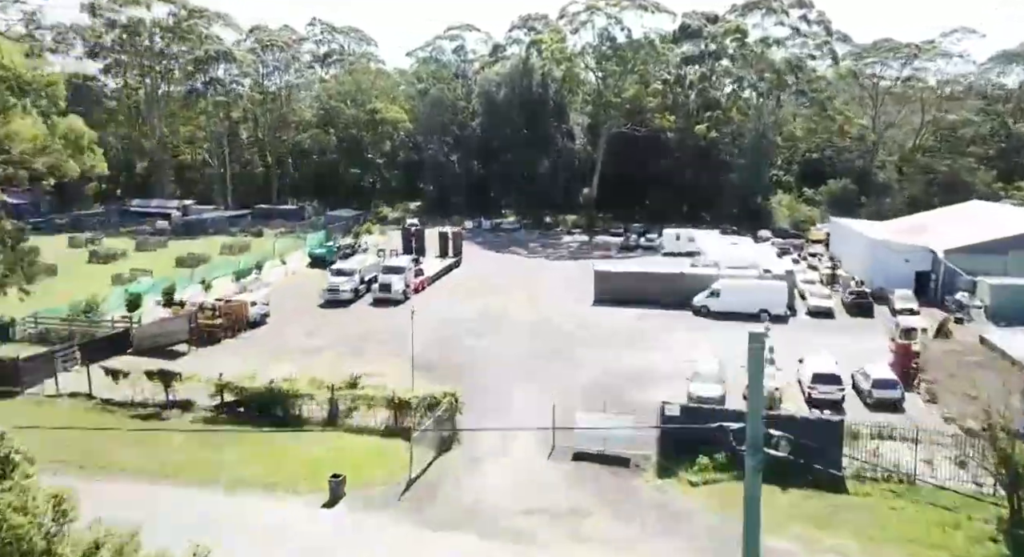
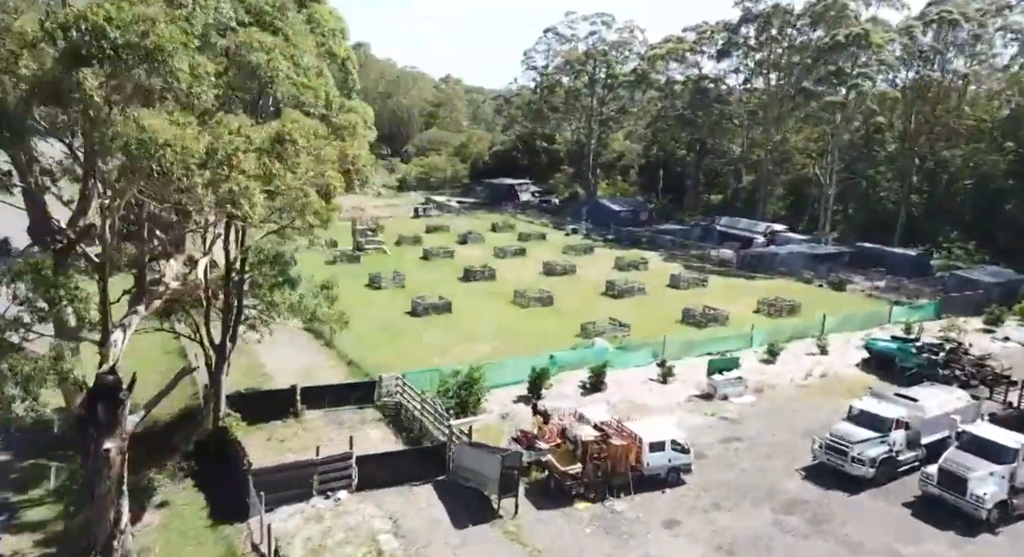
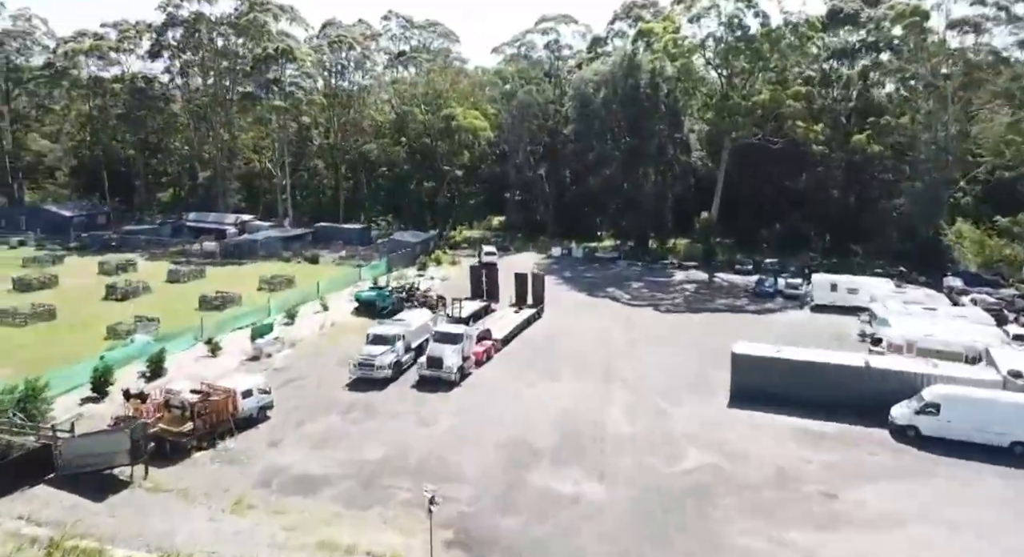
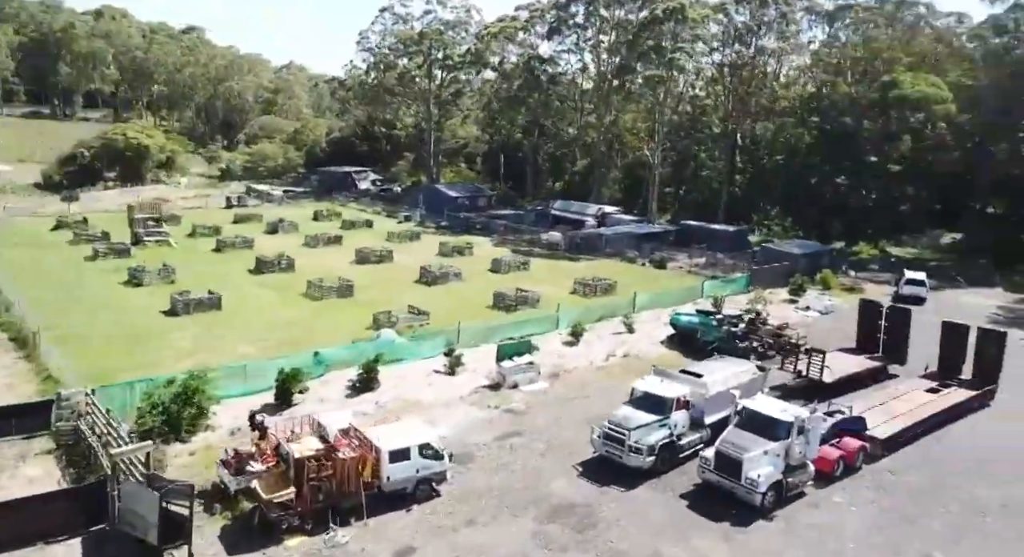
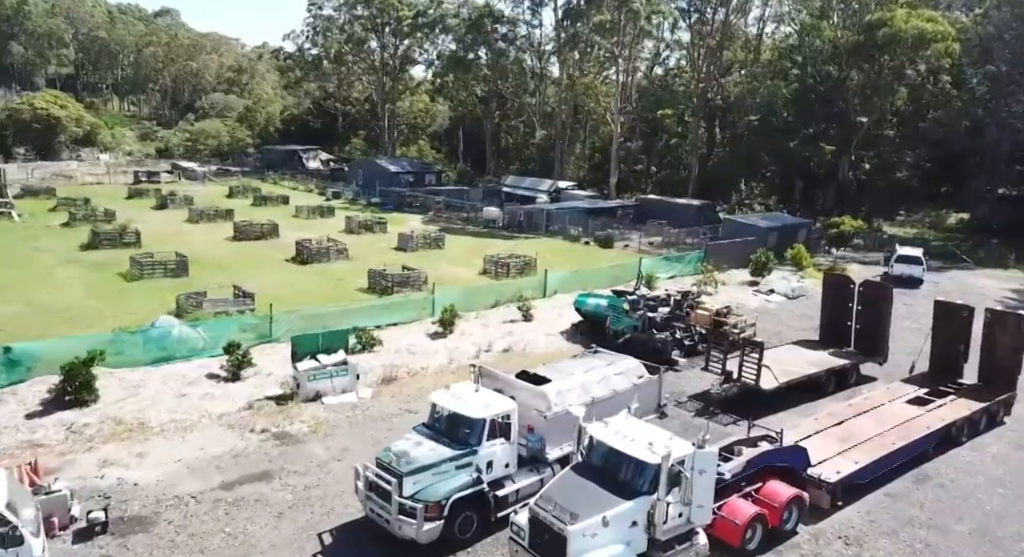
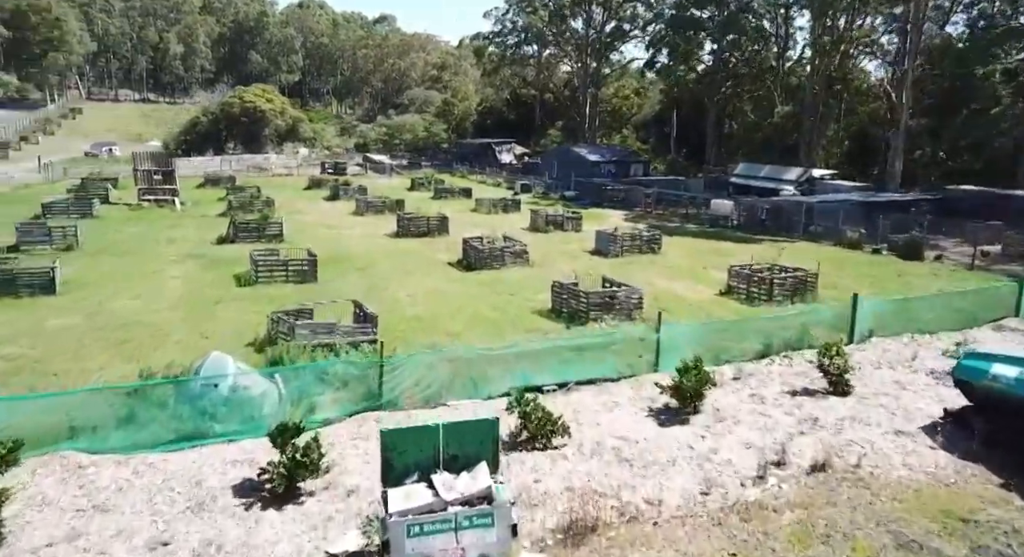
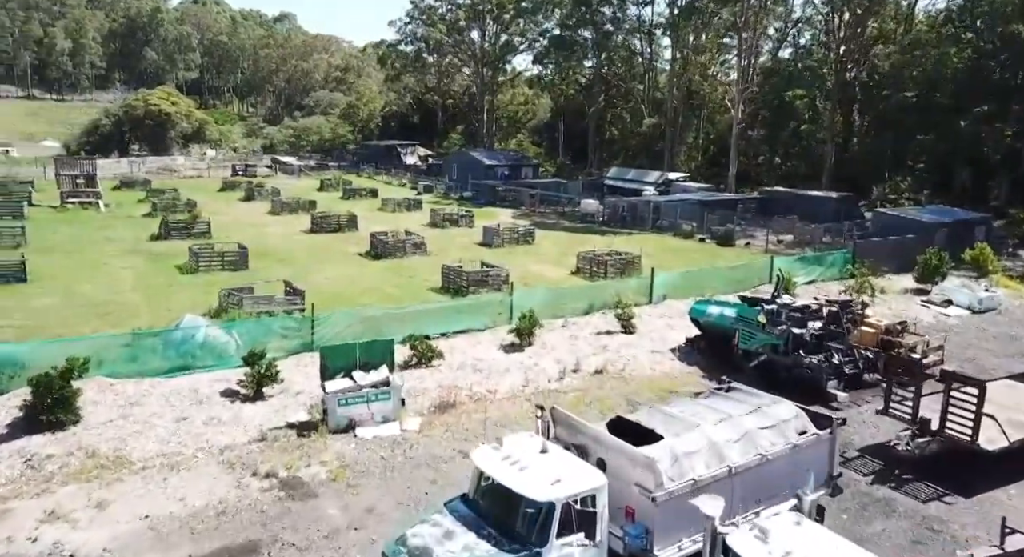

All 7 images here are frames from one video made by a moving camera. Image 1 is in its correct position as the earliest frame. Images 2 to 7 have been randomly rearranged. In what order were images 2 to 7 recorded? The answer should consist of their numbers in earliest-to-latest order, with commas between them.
3, 2, 4, 5, 7, 6
